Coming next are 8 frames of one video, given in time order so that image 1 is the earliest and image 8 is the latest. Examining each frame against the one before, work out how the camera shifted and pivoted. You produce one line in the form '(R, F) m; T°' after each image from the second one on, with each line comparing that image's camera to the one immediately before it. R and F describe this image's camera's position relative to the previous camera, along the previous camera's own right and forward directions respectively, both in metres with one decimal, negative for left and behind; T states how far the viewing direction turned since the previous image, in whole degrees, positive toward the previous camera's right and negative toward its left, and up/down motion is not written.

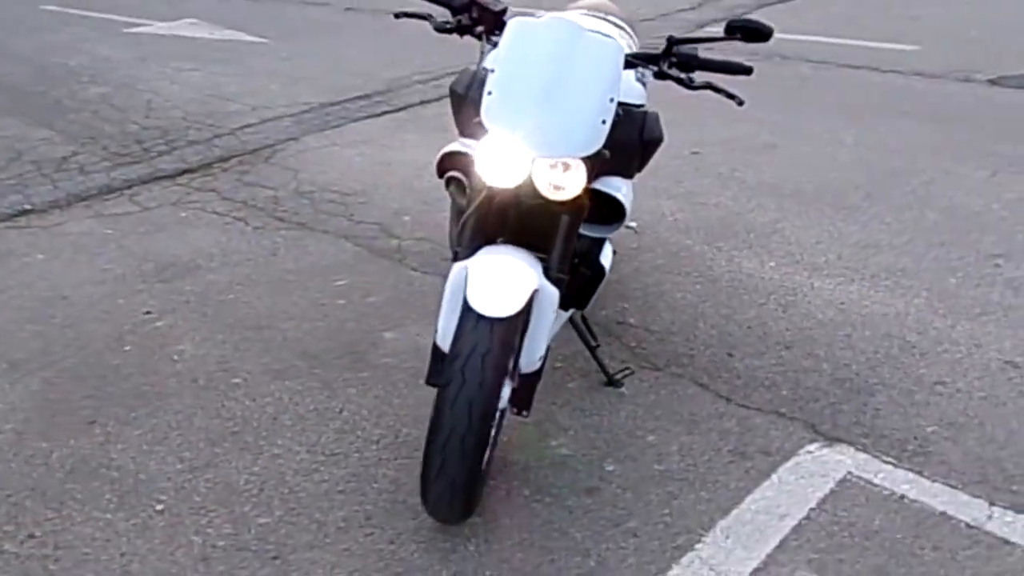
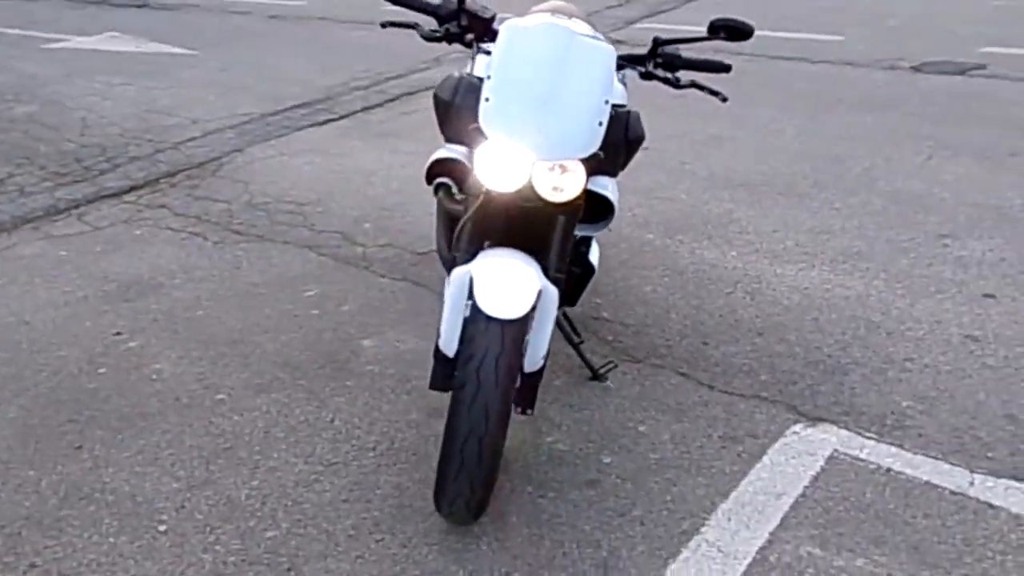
(-0.2, -0.1) m; +4°
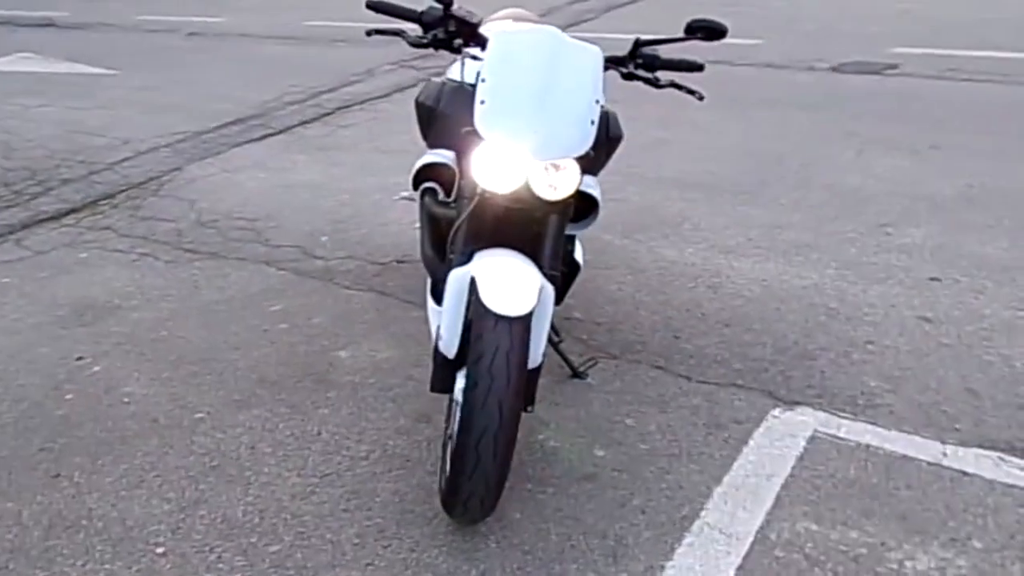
(-0.3, 0.0) m; +5°
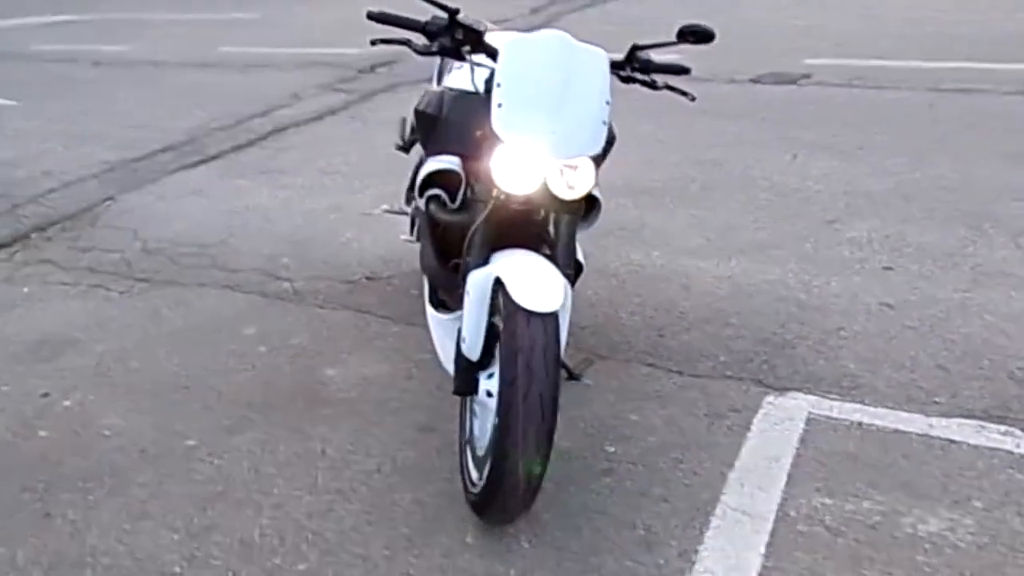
(-0.4, 0.0) m; +6°
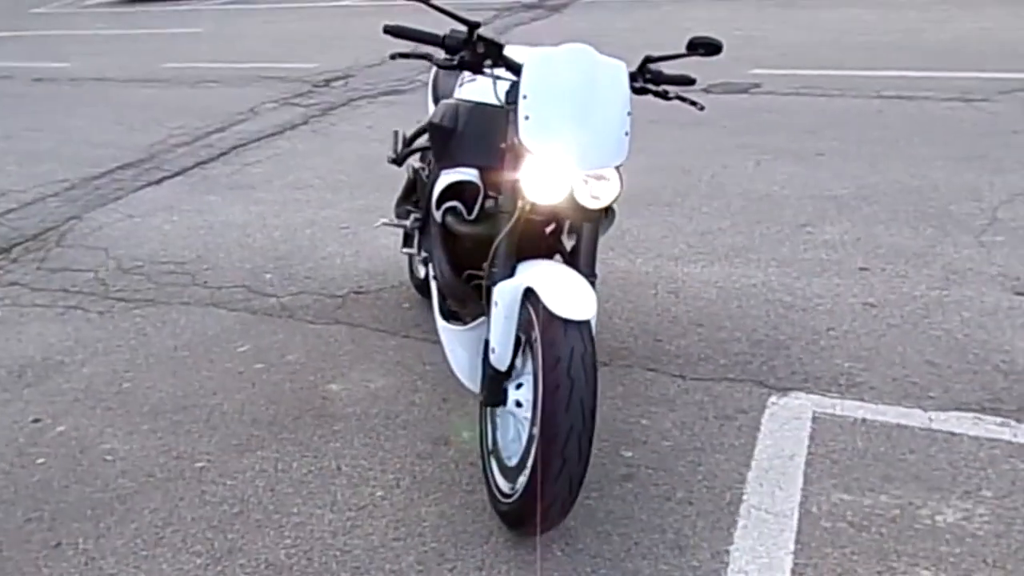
(-0.3, 0.0) m; +4°
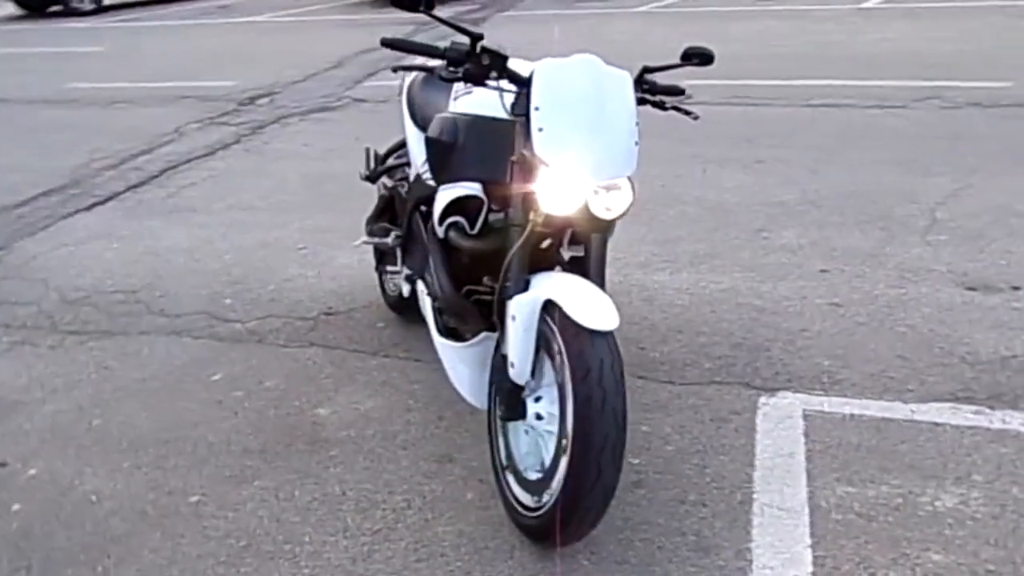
(-0.4, 0.0) m; +6°
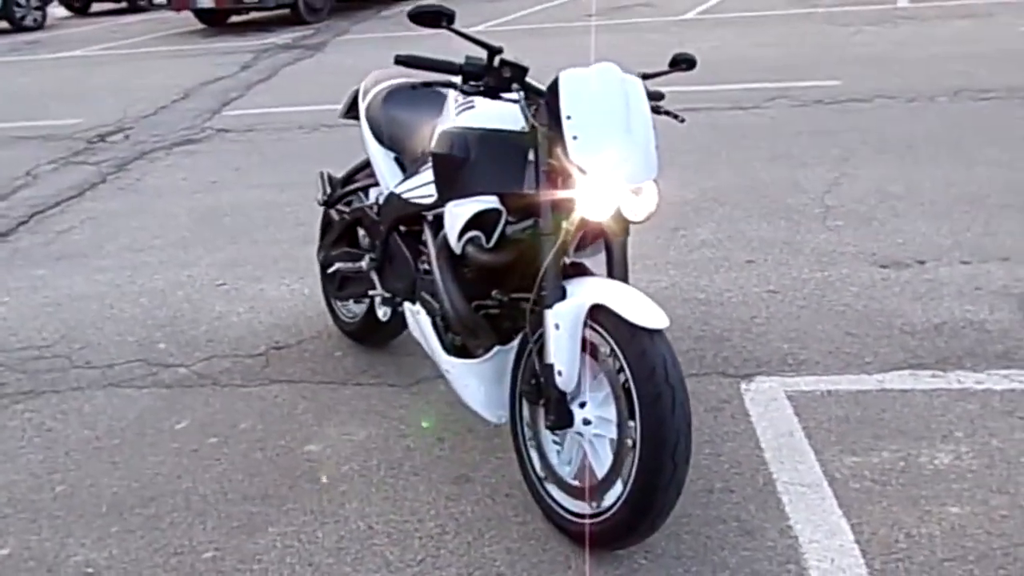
(-0.7, +0.1) m; +11°
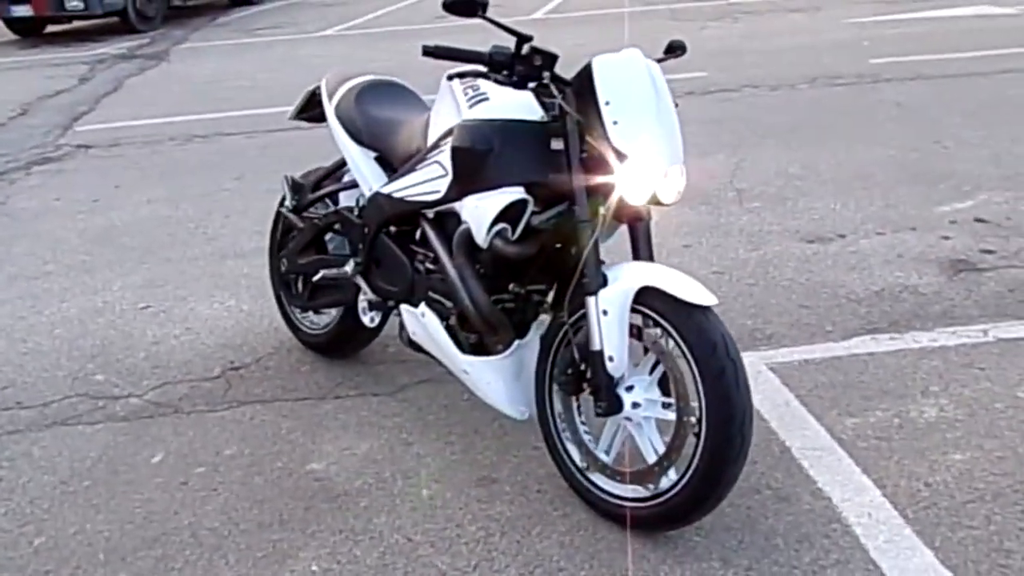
(-0.7, +0.1) m; +10°
